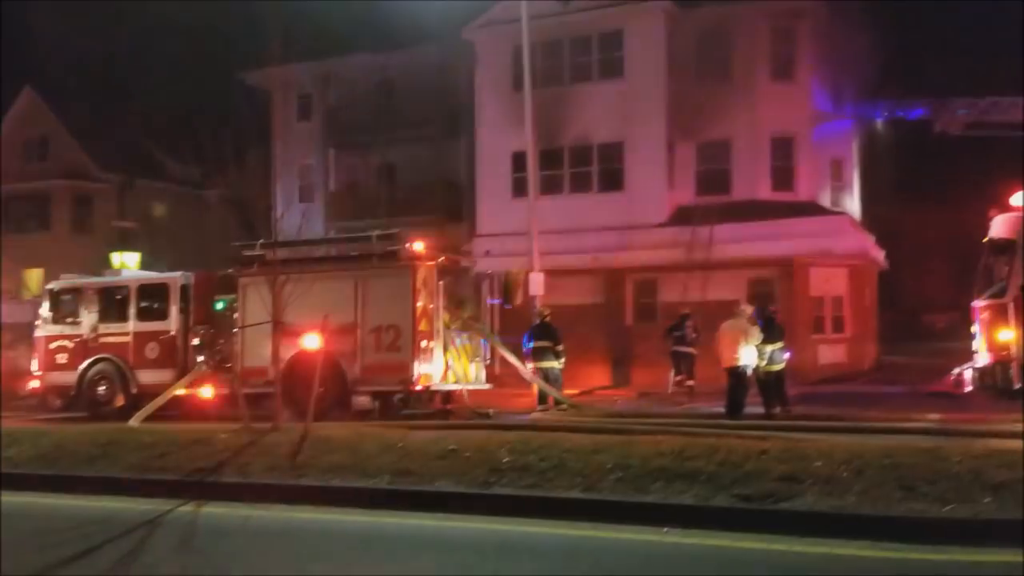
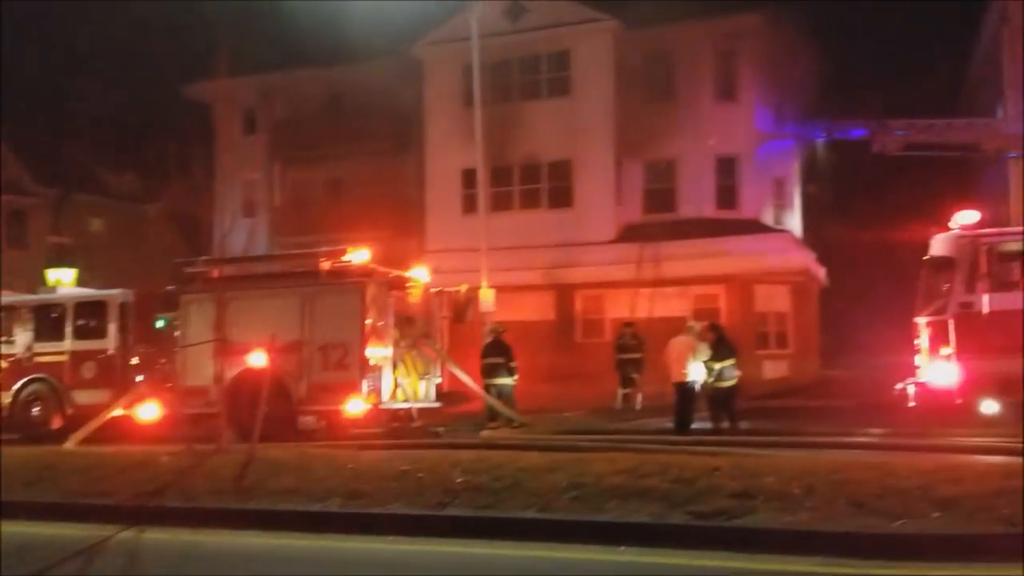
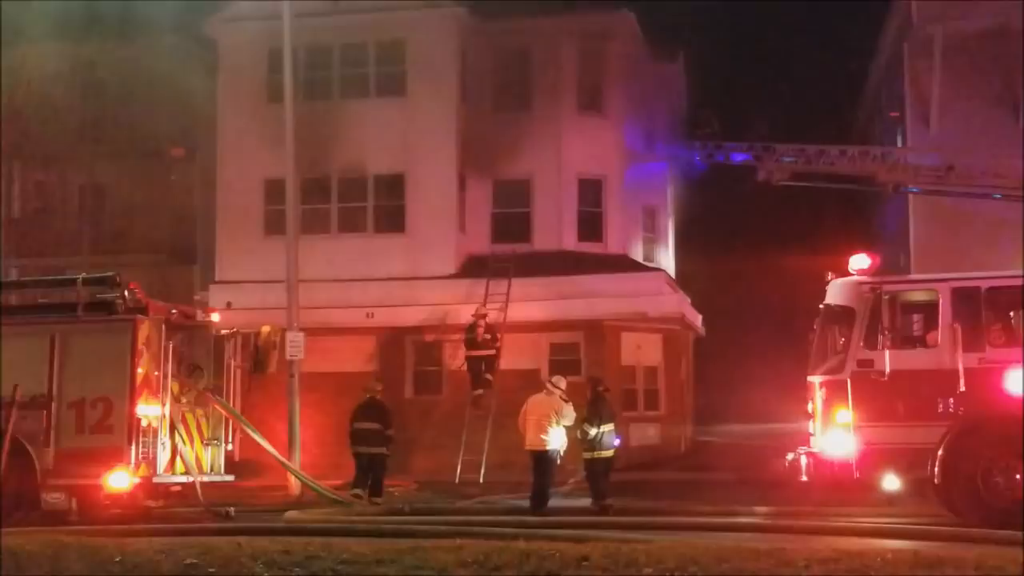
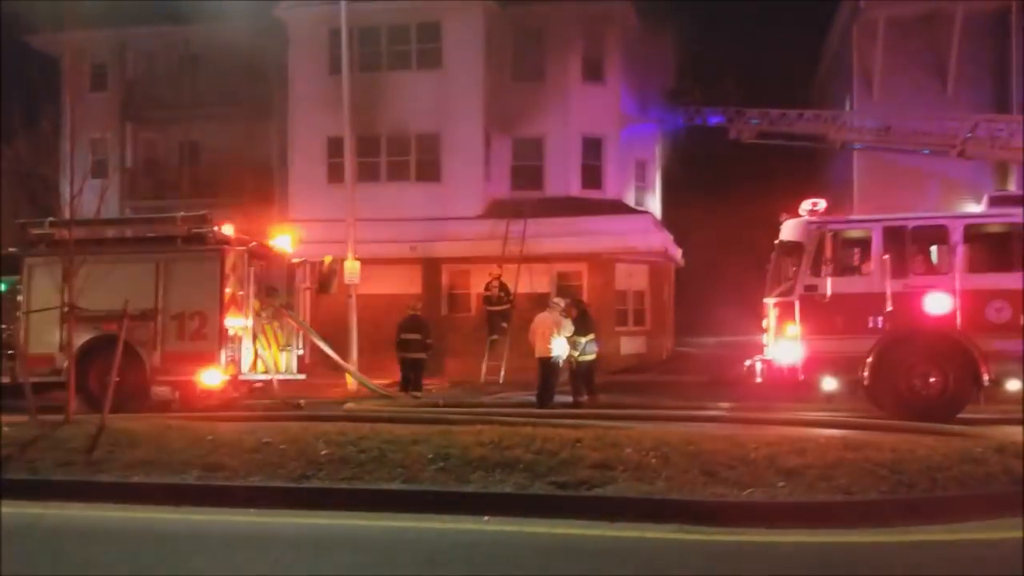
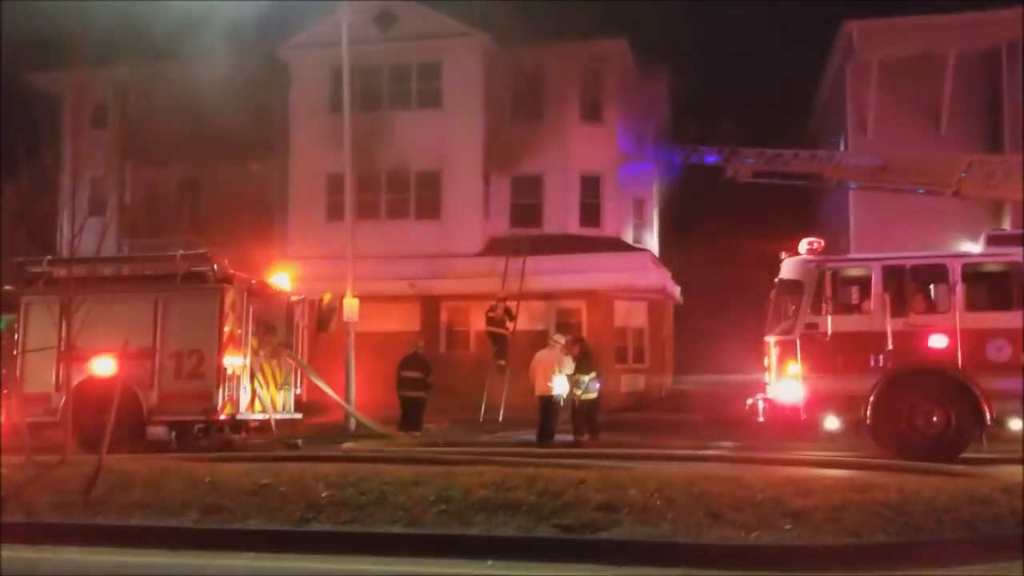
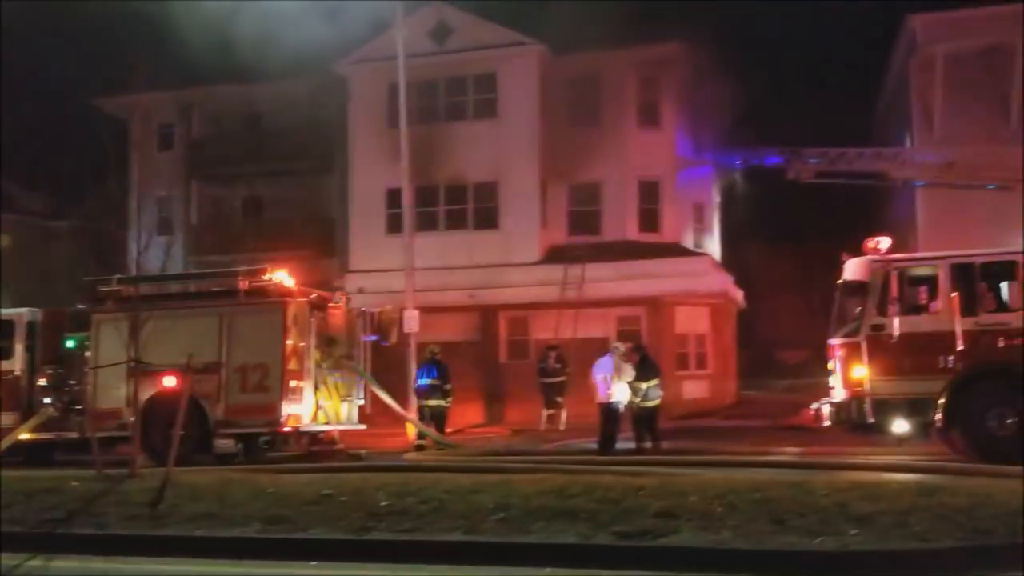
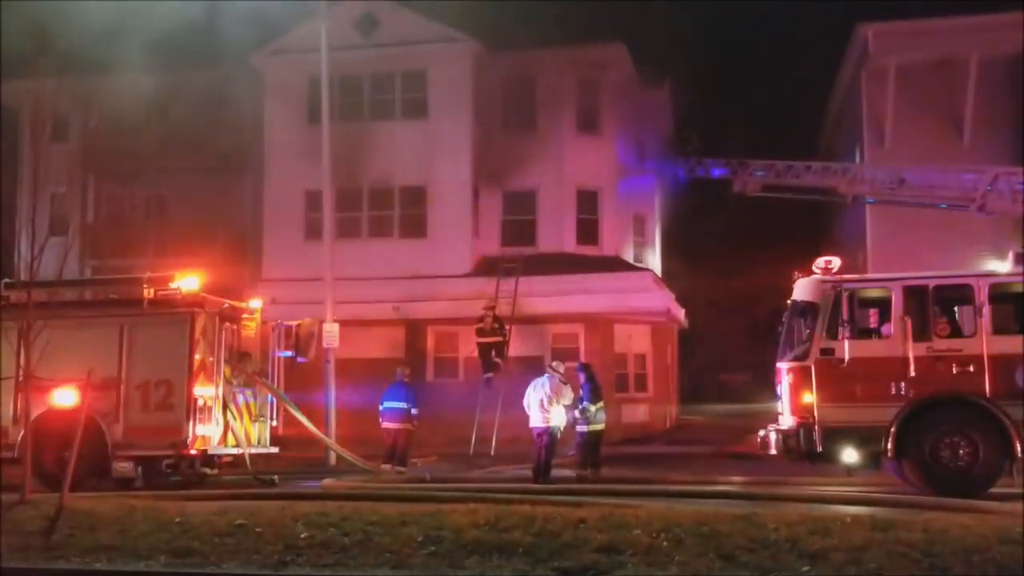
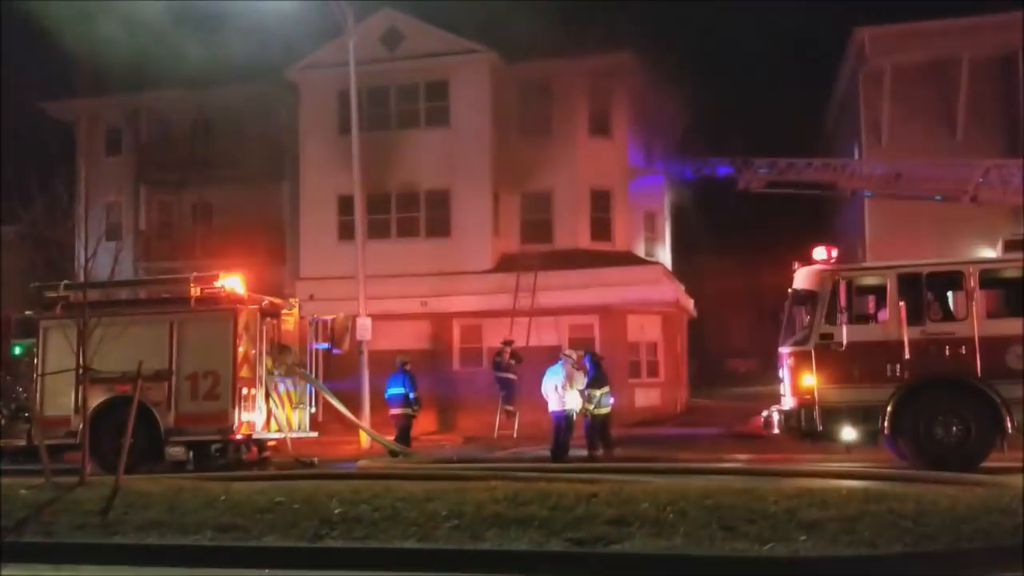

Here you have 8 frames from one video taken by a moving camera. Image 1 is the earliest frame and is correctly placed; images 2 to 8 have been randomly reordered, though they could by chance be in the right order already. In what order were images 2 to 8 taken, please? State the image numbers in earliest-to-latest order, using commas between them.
2, 6, 8, 4, 5, 7, 3
